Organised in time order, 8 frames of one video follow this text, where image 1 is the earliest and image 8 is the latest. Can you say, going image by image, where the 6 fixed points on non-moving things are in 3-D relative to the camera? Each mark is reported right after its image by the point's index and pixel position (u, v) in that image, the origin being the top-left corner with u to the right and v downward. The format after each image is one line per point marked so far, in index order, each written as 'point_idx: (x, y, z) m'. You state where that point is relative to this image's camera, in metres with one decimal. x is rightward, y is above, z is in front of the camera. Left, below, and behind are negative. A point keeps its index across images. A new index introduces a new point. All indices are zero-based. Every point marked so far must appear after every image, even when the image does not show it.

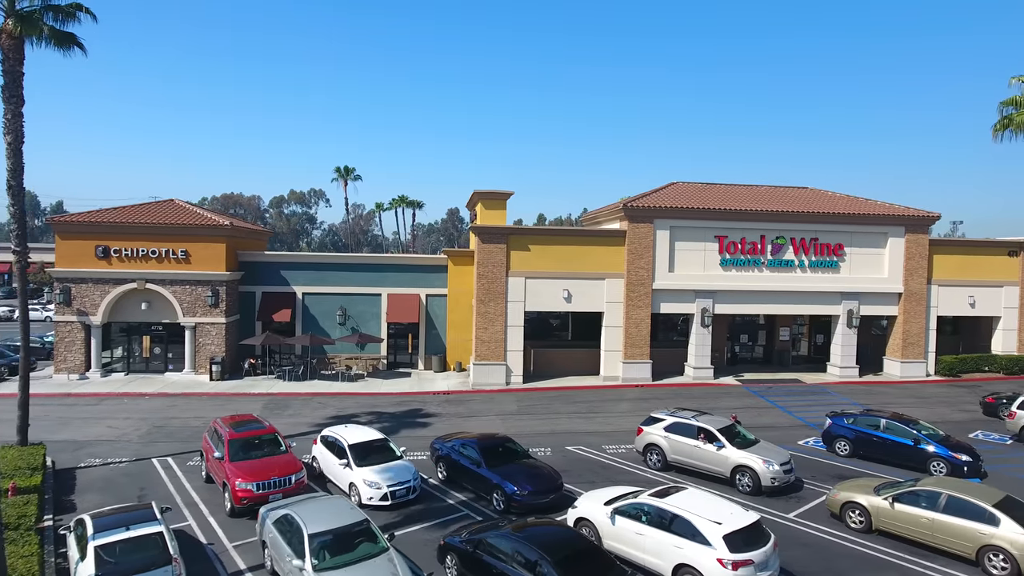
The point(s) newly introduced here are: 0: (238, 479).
0: (-10.0, -7.0, +14.8) m
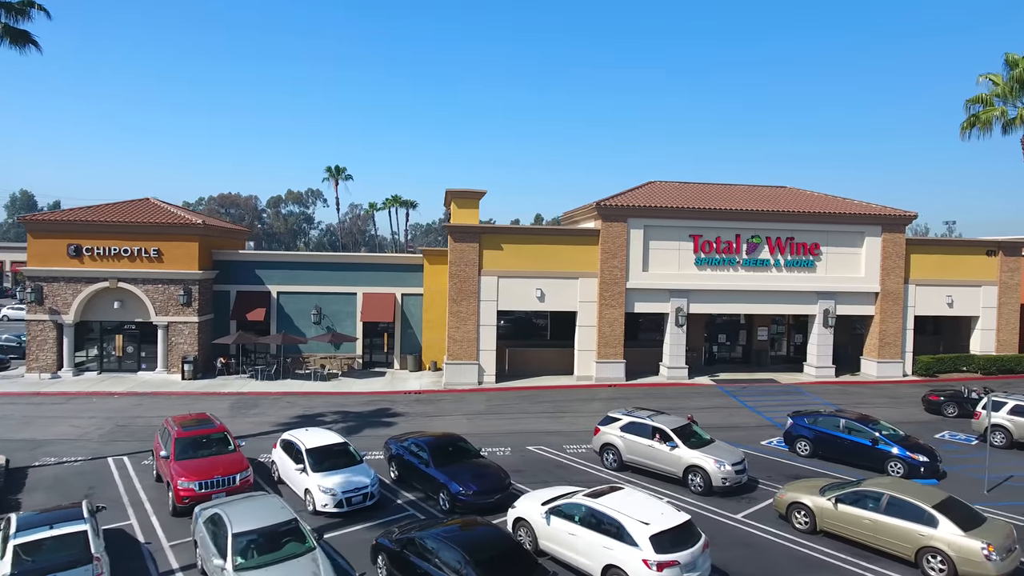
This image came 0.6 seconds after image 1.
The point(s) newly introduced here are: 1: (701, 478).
0: (-12.0, -6.9, +14.7) m
1: (+7.5, -7.6, +16.2) m
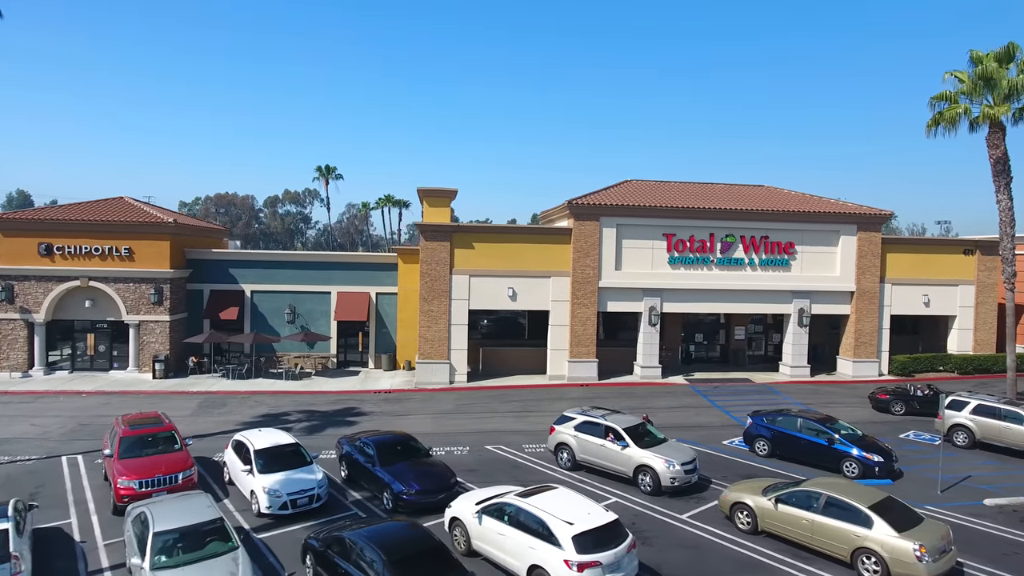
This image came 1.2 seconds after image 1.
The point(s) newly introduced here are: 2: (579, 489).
0: (-14.0, -6.8, +14.6) m
1: (+5.5, -7.5, +16.1) m
2: (+2.7, -8.2, +16.6) m
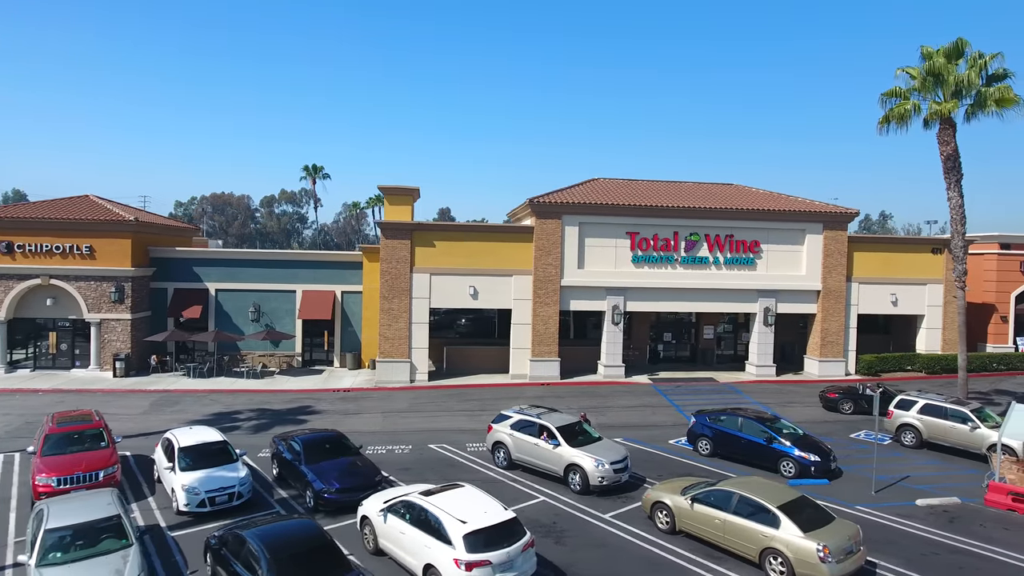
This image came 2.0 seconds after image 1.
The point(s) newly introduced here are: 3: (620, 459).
0: (-16.8, -6.7, +14.5) m
1: (+2.6, -7.4, +15.9) m
2: (-0.2, -8.1, +16.4) m
3: (+4.3, -6.8, +16.1) m
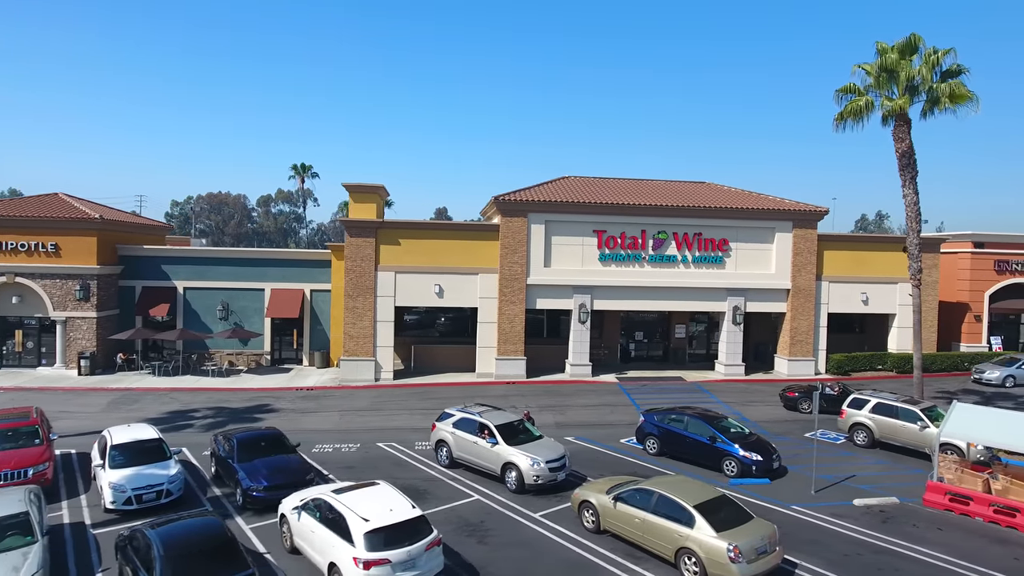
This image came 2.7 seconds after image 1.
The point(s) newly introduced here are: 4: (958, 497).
0: (-19.4, -6.6, +14.4) m
1: (+0.1, -7.3, +15.8) m
2: (-2.7, -8.0, +16.3) m
3: (+1.7, -6.7, +16.0) m
4: (+16.3, -7.7, +14.9) m
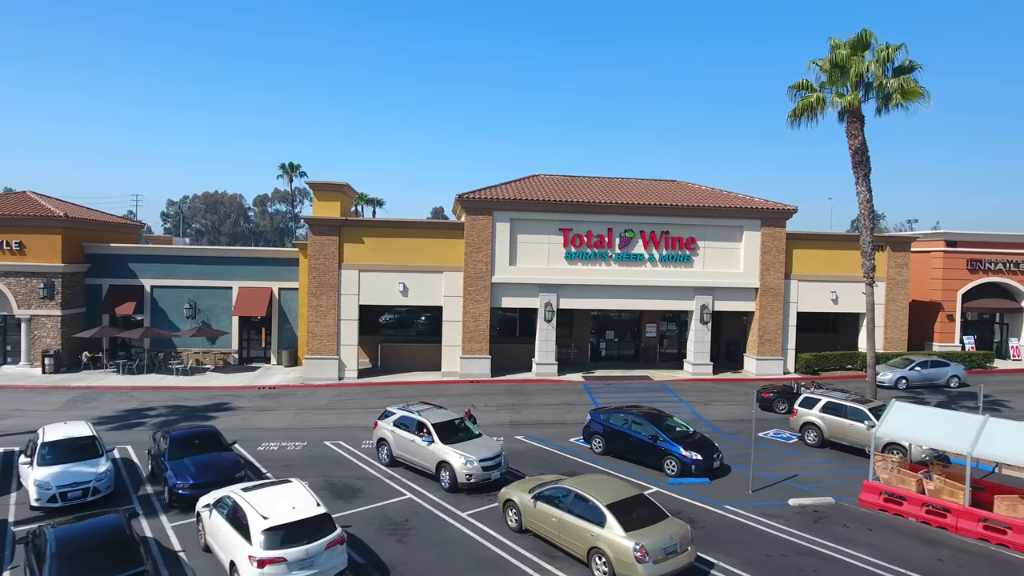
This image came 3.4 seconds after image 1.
0: (-21.9, -6.4, +14.4) m
1: (-2.5, -7.2, +15.7) m
2: (-5.2, -7.9, +16.2) m
3: (-0.8, -6.6, +15.9) m
4: (+13.8, -7.6, +14.7) m
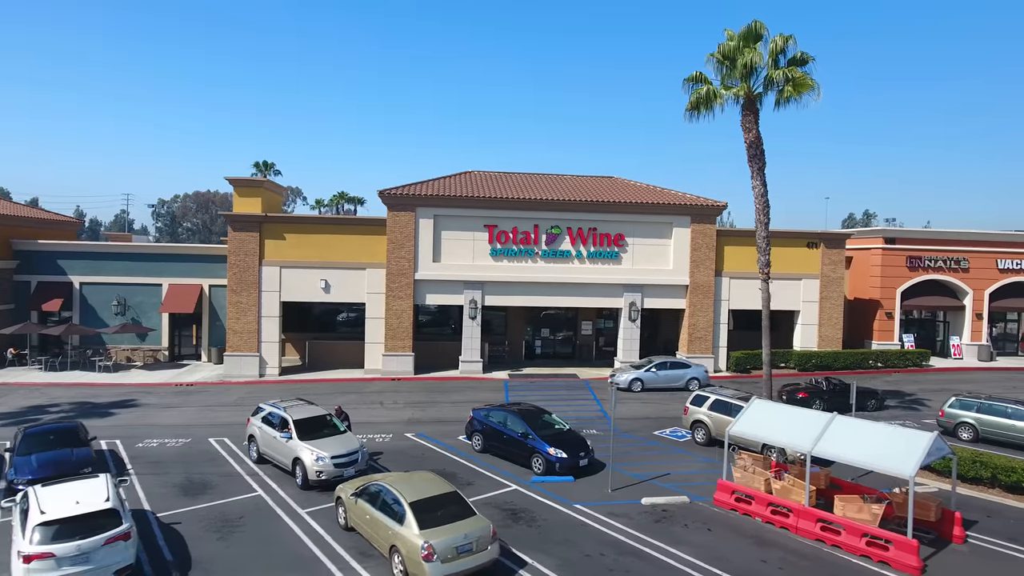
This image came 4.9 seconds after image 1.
0: (-27.5, -6.2, +14.2) m
1: (-8.0, -7.0, +15.5) m
2: (-10.8, -7.7, +16.0) m
3: (-6.4, -6.3, +15.6) m
4: (+8.2, -7.4, +14.4) m
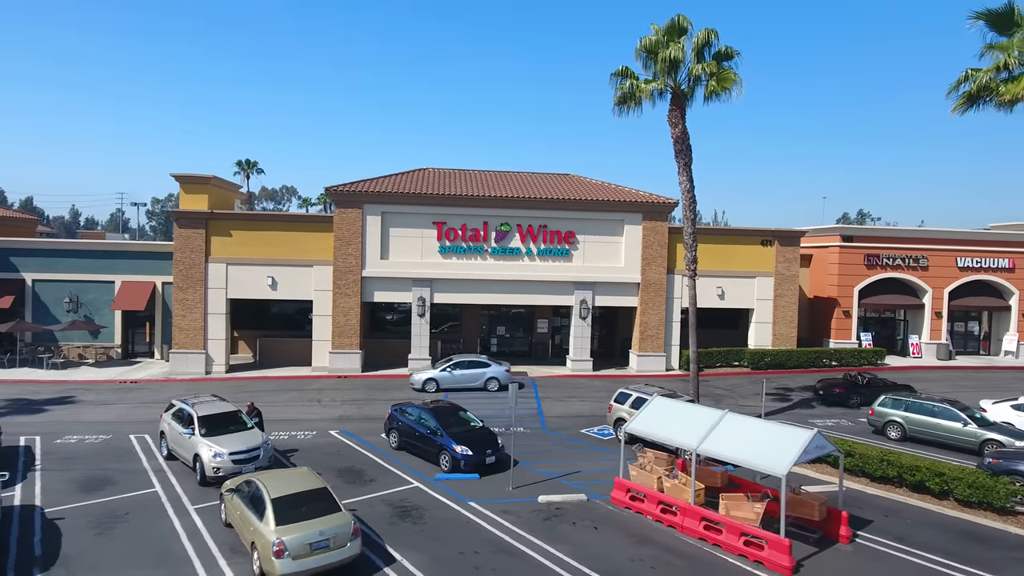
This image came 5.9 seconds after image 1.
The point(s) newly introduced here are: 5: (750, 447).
0: (-31.3, -6.0, +14.2) m
1: (-11.8, -6.8, +15.3) m
2: (-14.6, -7.5, +15.9) m
3: (-10.1, -6.2, +15.5) m
4: (+4.4, -7.2, +14.2) m
5: (+7.3, -4.8, +12.5) m
